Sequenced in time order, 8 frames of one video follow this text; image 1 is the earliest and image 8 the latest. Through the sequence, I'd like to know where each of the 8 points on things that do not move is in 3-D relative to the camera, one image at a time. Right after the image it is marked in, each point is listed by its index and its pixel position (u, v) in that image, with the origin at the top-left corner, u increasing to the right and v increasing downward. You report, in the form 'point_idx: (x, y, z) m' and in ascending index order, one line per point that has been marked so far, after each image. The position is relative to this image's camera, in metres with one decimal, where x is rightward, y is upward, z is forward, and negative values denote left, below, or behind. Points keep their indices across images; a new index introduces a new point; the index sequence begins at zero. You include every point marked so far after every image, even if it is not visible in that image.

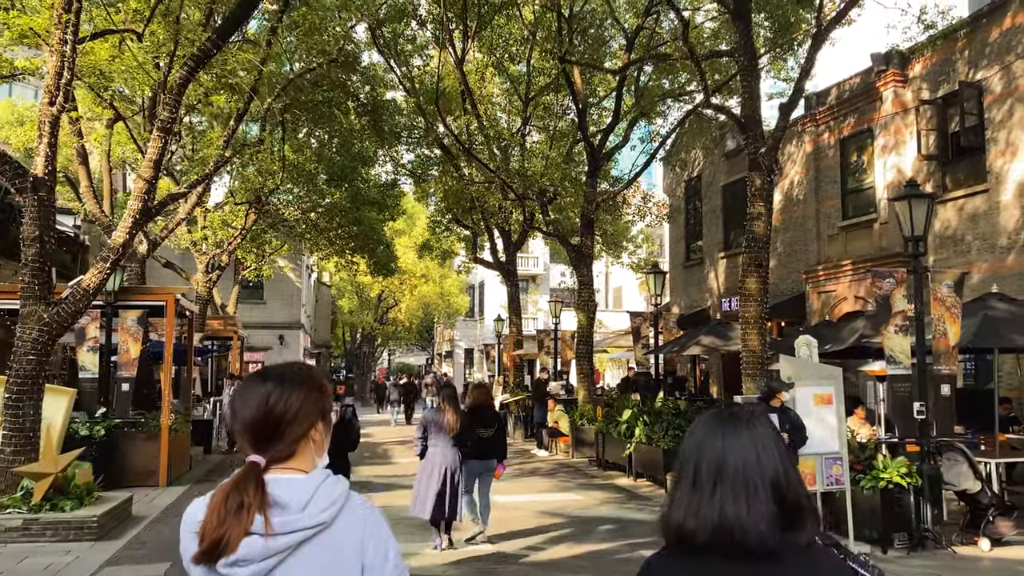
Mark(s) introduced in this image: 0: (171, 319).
0: (-4.8, -0.4, +12.2) m
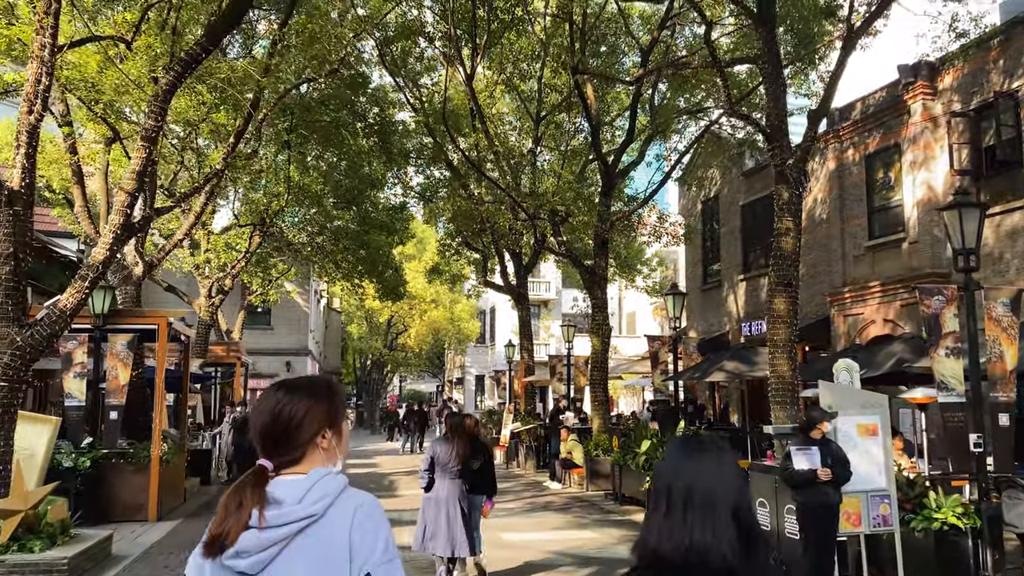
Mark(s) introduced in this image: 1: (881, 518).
0: (-4.7, -0.7, +11.5) m
1: (+2.9, -1.8, +6.6) m
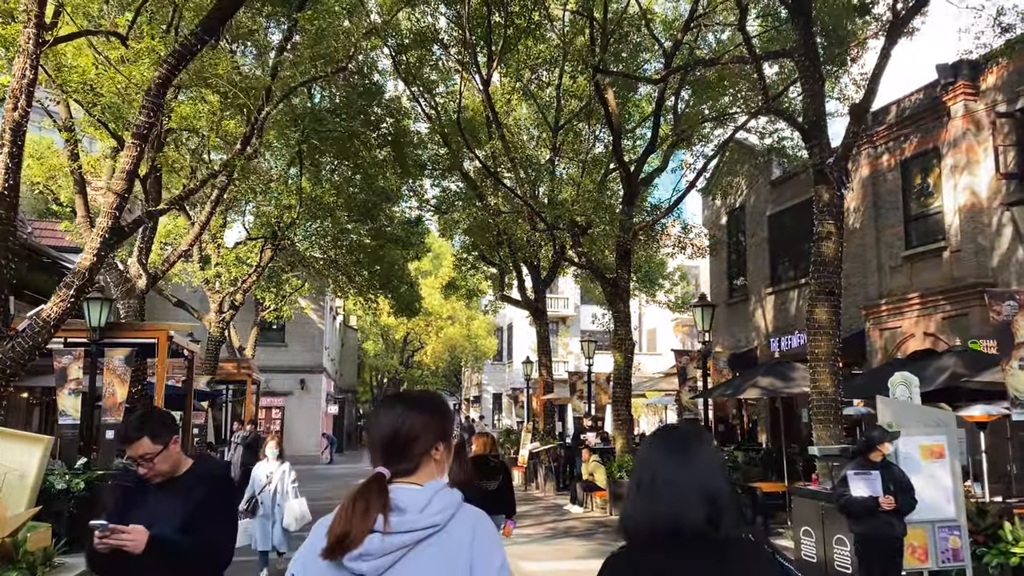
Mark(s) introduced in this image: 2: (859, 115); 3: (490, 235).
0: (-4.5, -0.9, +10.9) m
1: (+3.0, -1.8, +5.9) m
2: (+3.8, +1.9, +9.3) m
3: (-0.5, +1.2, +19.6) m
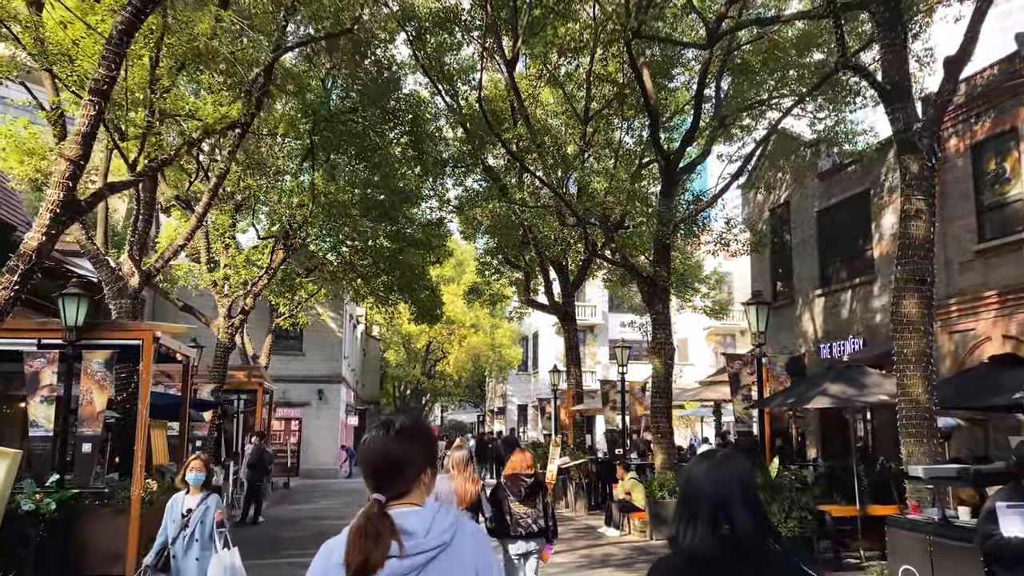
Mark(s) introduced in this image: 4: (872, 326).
0: (-4.1, -0.8, +9.7) m
1: (+3.2, -1.7, +4.4) m
2: (+4.0, +2.0, +7.8) m
3: (+0.1, +1.2, +18.3) m
4: (+6.6, -0.7, +15.7) m
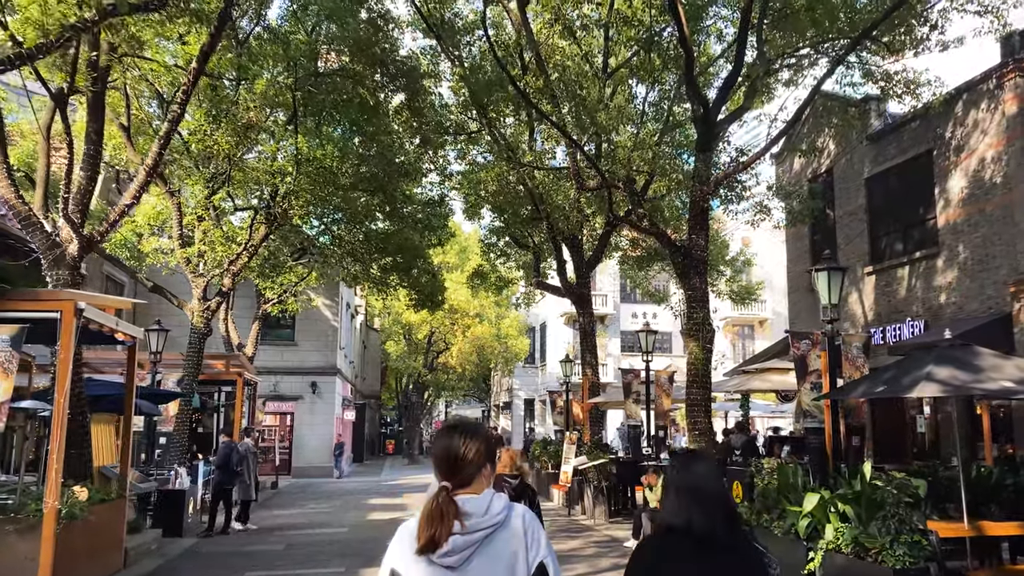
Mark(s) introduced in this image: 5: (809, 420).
0: (-4.0, -0.5, +7.7) m
1: (+3.3, -1.3, +2.4) m
2: (+4.1, +2.3, +5.8) m
3: (+0.2, +1.6, +16.3) m
4: (+6.8, -0.3, +13.7) m
5: (+3.1, -1.4, +8.9) m
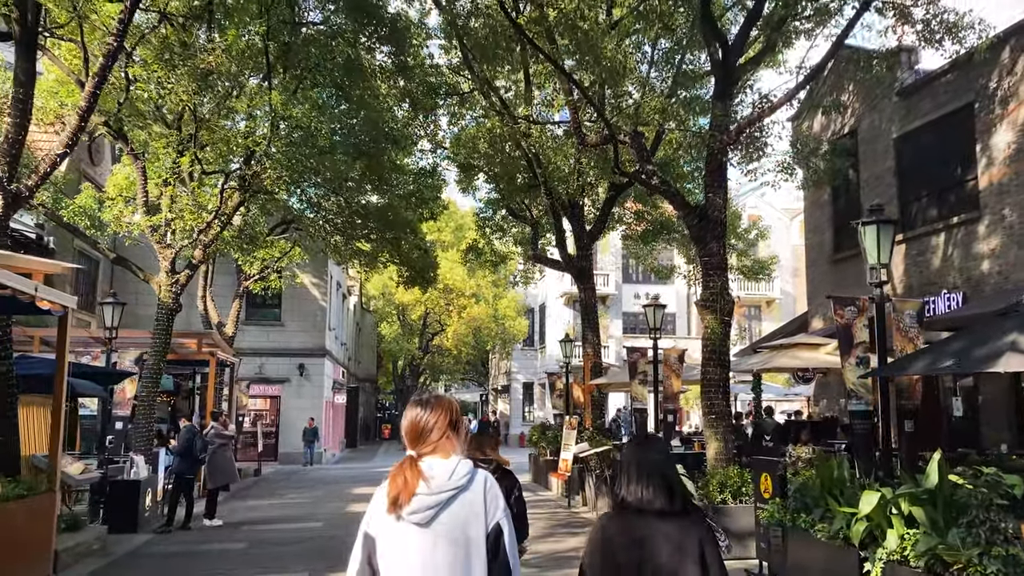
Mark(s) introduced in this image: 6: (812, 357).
0: (-4.1, -0.1, +6.4) m
1: (+3.2, -1.1, +1.0) m
2: (+4.0, +2.7, +4.4) m
3: (+0.1, +2.1, +14.9) m
4: (+6.7, +0.1, +12.3) m
5: (+3.0, -1.0, +7.6) m
6: (+3.7, -0.8, +10.4) m
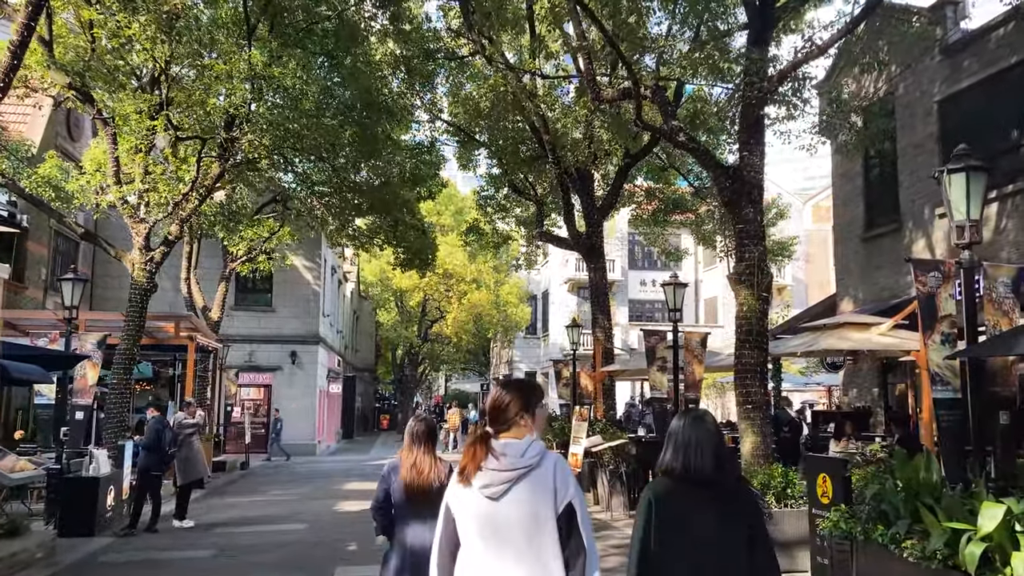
0: (-4.0, +0.1, +5.1) m
1: (+3.2, -0.9, -0.2) m
2: (+4.1, +2.9, +3.1) m
3: (+0.2, +2.4, +13.6) m
4: (+6.8, +0.5, +11.0) m
5: (+3.1, -0.7, +6.3) m
6: (+3.7, -0.5, +9.1) m
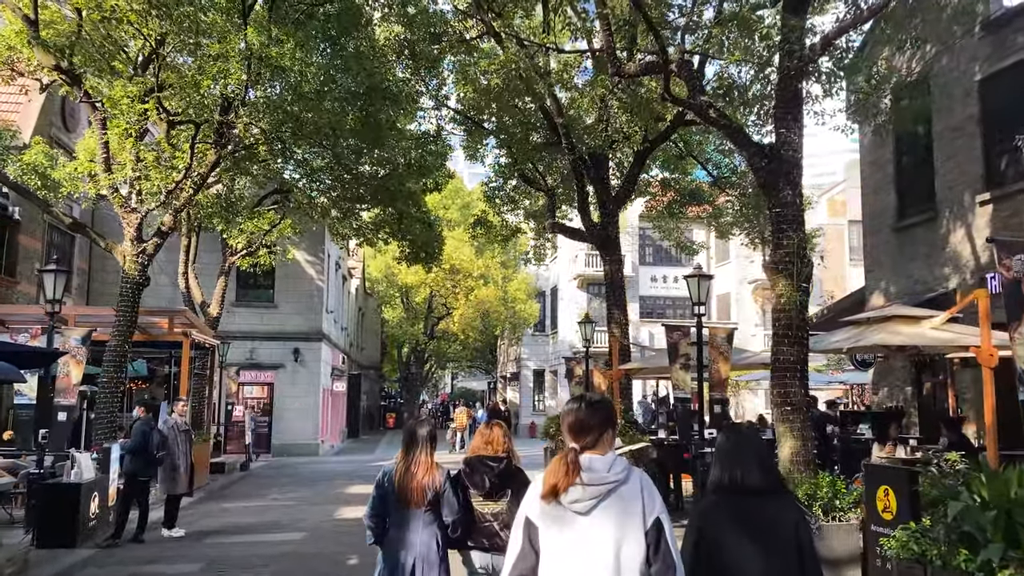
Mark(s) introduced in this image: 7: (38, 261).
0: (-3.9, +0.2, +4.4) m
1: (+3.3, -0.8, -1.0) m
2: (+4.2, +3.0, +2.3) m
3: (+0.4, +2.5, +12.8) m
4: (+6.9, +0.6, +10.2) m
5: (+3.2, -0.6, +5.5) m
6: (+3.9, -0.4, +8.3) m
7: (-10.5, +0.6, +19.0) m
